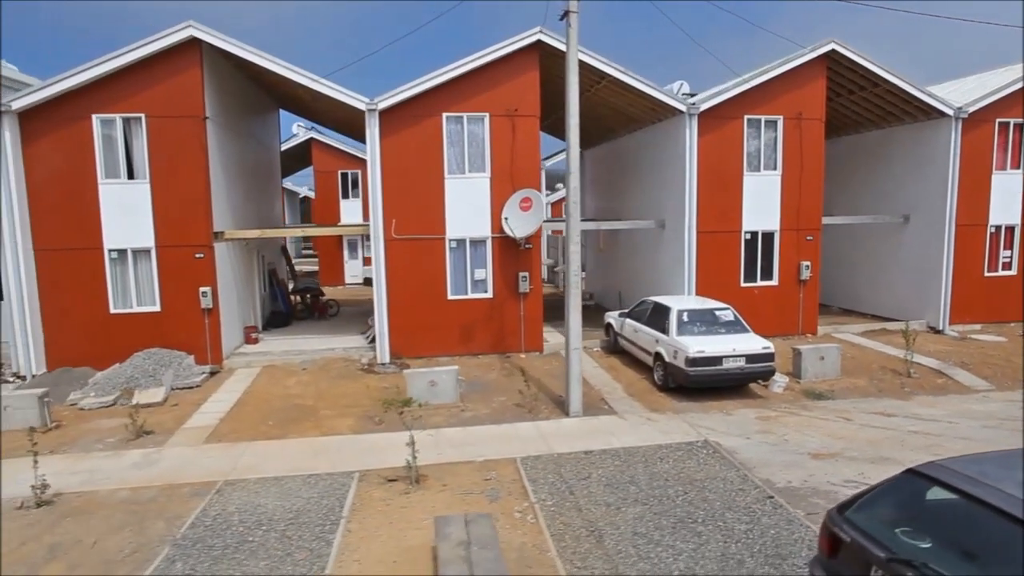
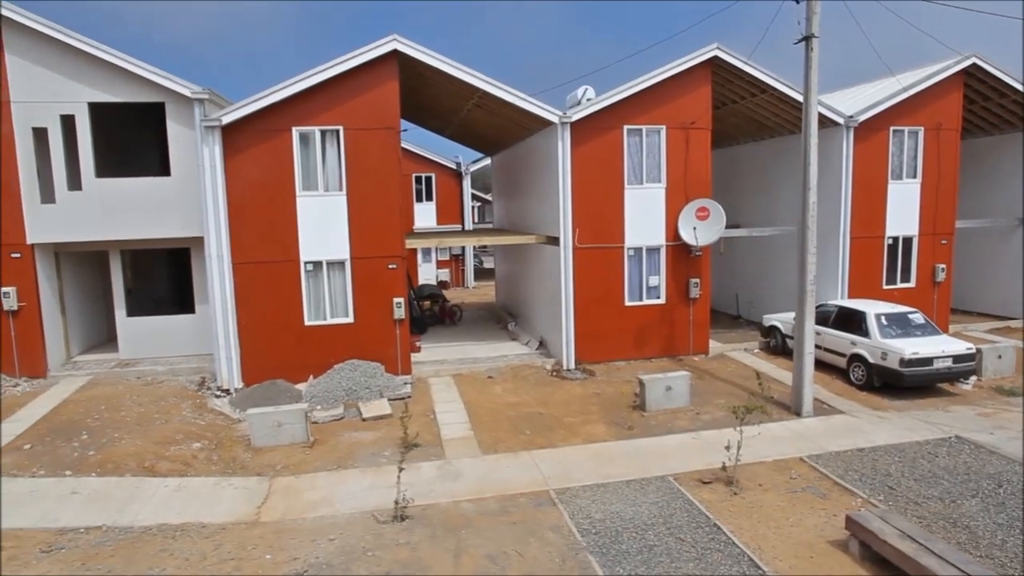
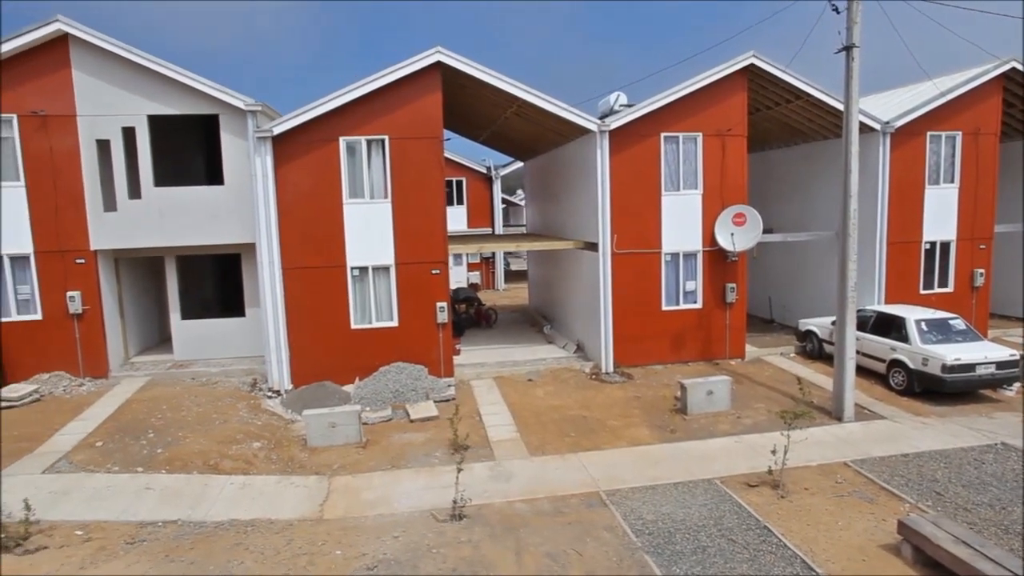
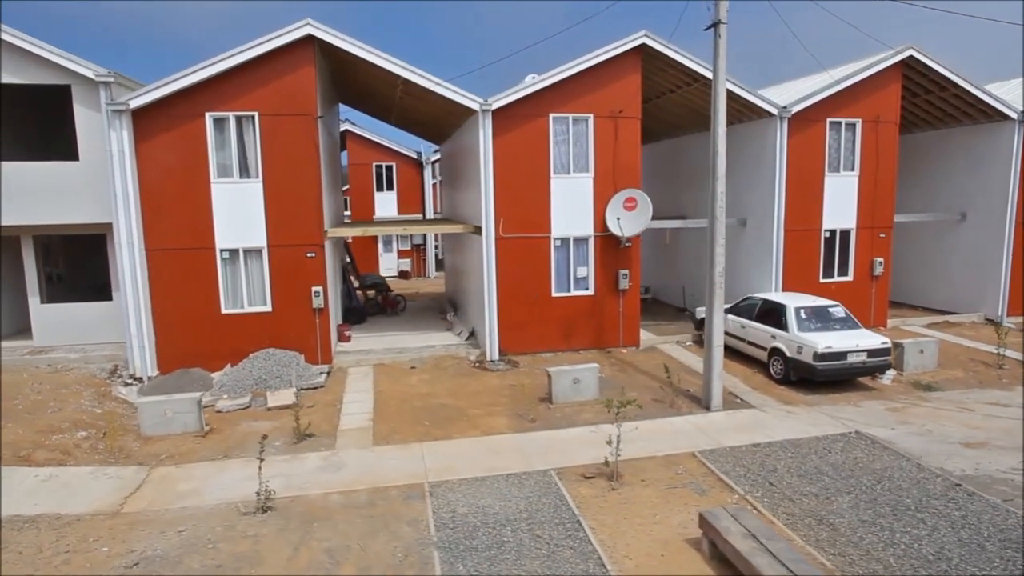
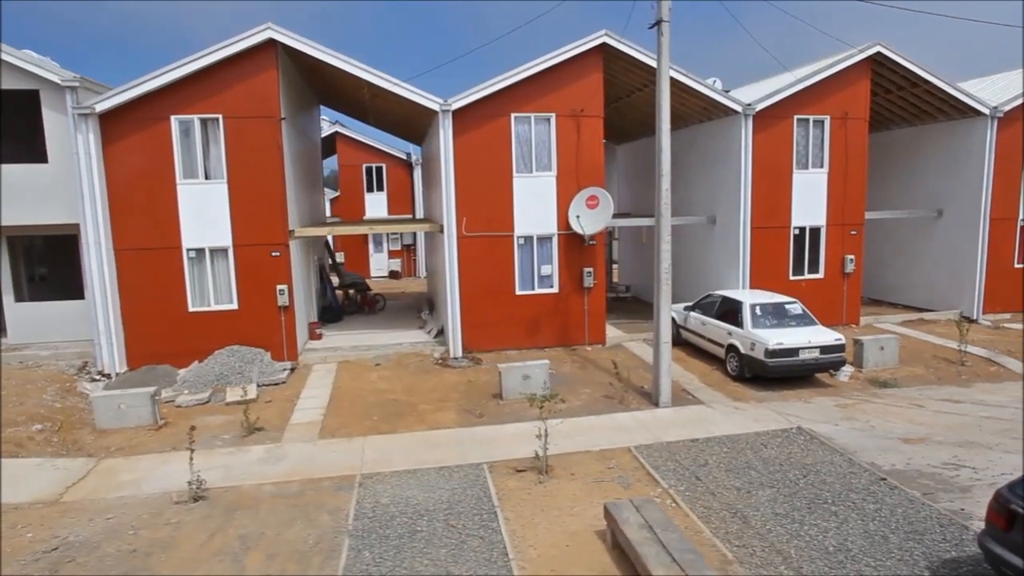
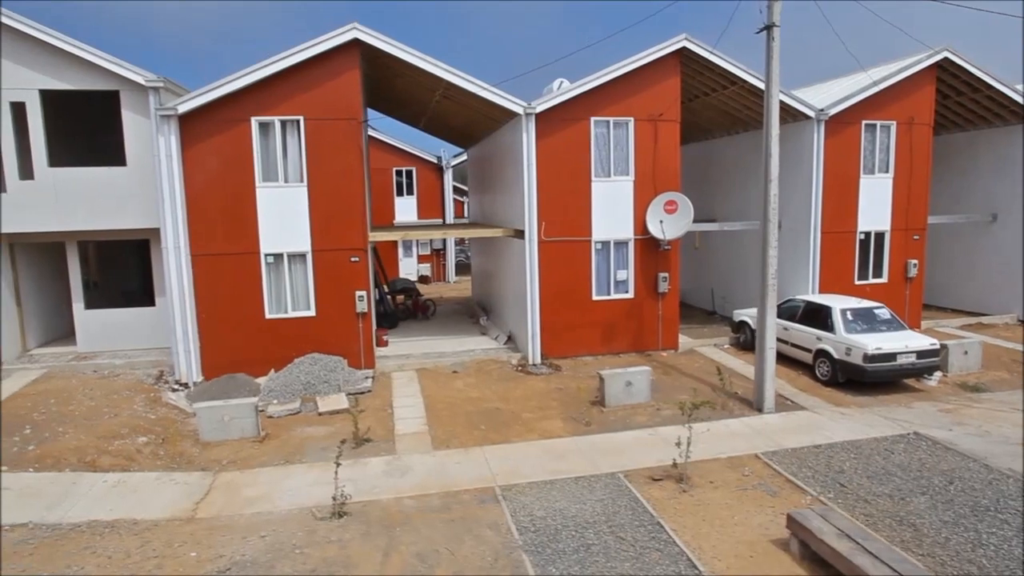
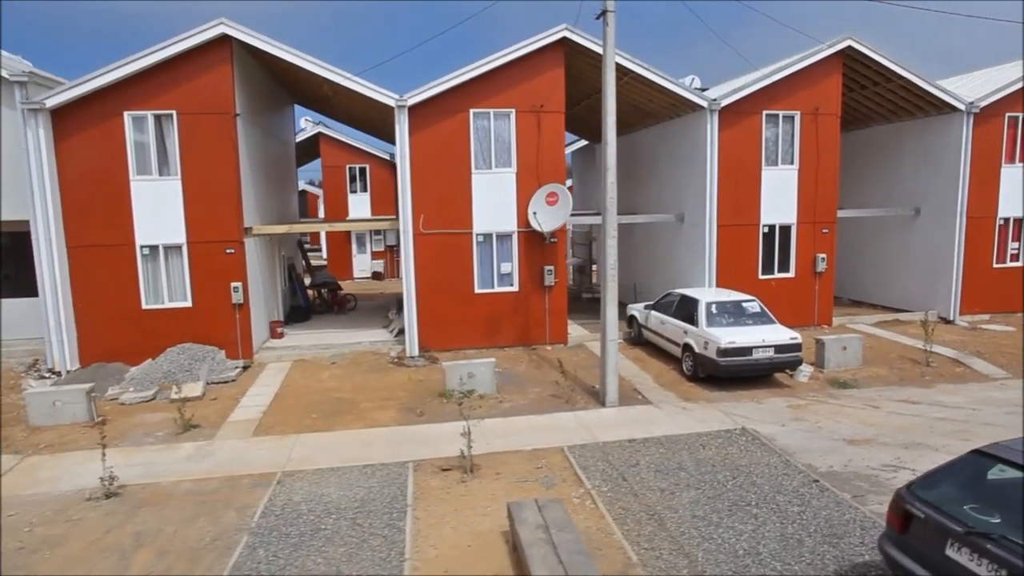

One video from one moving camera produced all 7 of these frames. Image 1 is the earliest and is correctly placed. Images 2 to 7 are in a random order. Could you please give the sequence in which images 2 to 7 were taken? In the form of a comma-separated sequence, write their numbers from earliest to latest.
7, 5, 4, 6, 2, 3
